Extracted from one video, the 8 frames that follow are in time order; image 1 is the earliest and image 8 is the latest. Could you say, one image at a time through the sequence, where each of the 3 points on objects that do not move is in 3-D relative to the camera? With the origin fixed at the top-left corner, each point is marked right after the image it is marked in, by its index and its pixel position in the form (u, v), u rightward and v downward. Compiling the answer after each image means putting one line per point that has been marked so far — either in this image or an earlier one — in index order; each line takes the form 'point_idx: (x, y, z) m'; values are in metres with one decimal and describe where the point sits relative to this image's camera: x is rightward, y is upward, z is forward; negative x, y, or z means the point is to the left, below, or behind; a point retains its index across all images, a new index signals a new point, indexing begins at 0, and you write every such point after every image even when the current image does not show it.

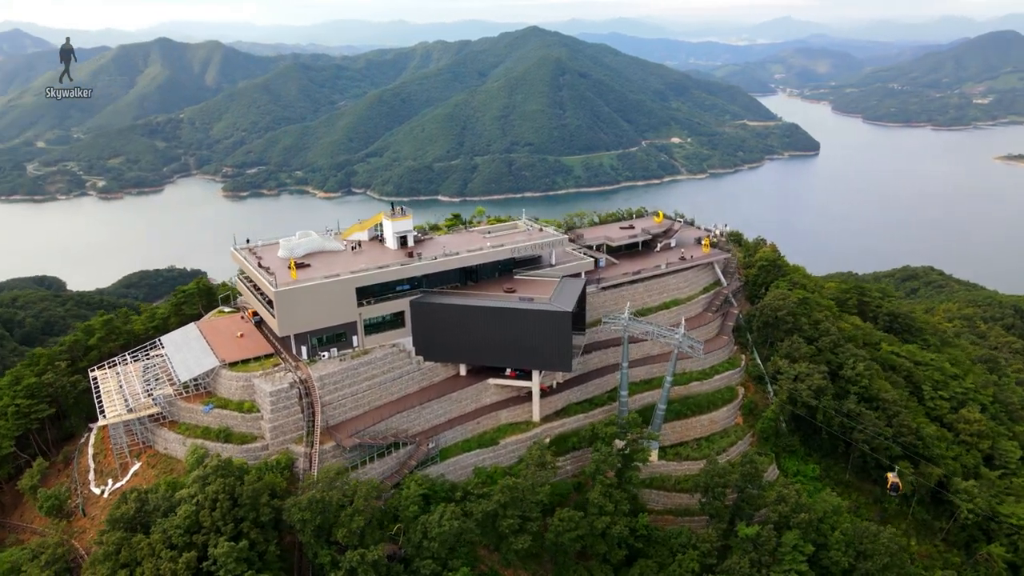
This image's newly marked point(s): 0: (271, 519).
0: (-7.1, -6.7, +17.5) m
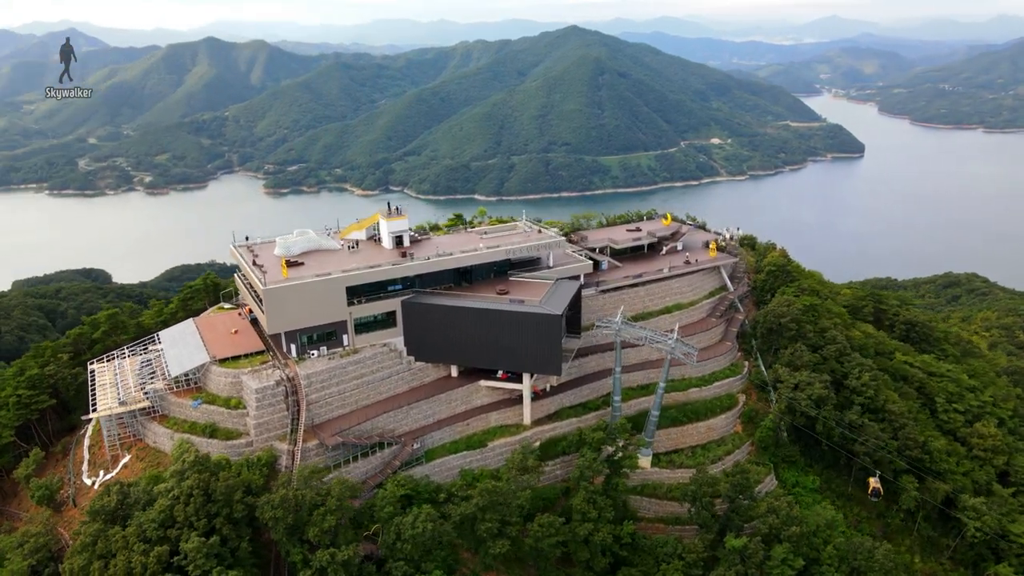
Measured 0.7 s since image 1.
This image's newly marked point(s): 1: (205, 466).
0: (-7.9, -6.7, +17.6) m
1: (-9.4, -5.4, +18.3) m
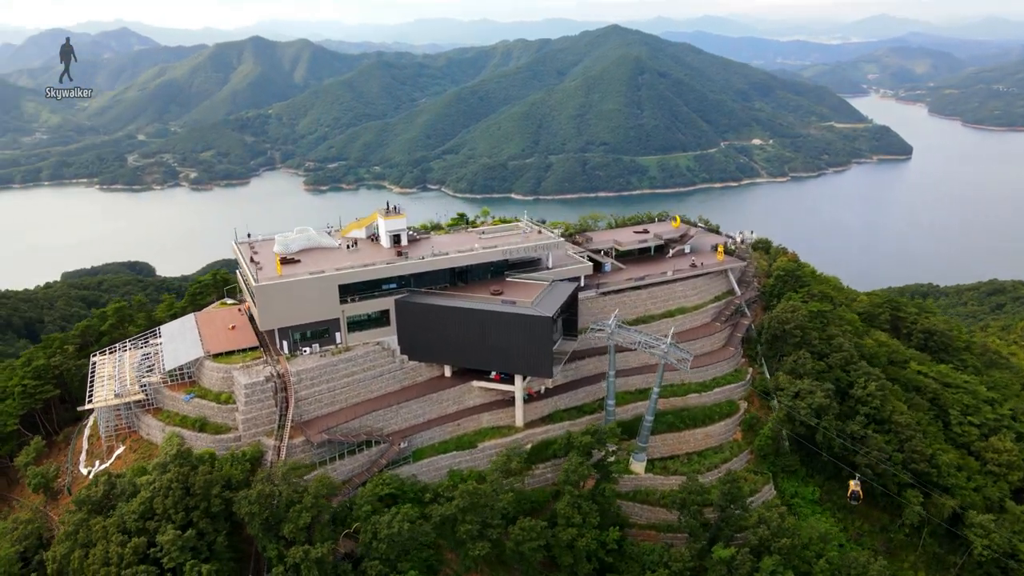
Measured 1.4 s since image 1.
0: (-8.6, -6.5, +17.8) m
1: (-10.0, -5.3, +18.5) m
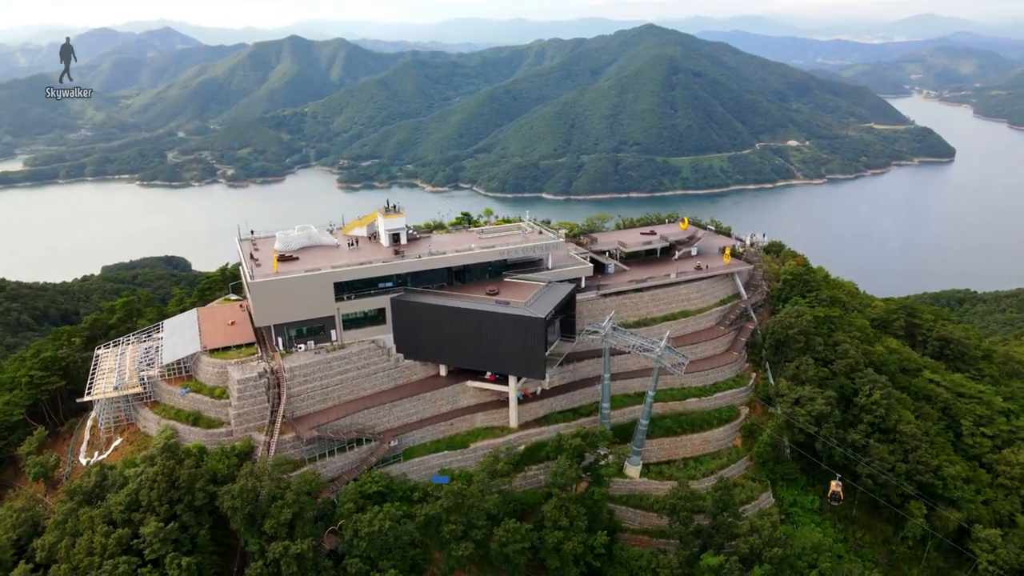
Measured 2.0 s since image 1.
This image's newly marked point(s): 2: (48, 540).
0: (-9.1, -6.4, +18.0) m
1: (-10.5, -5.1, +18.8) m
2: (-13.7, -7.5, +17.8) m
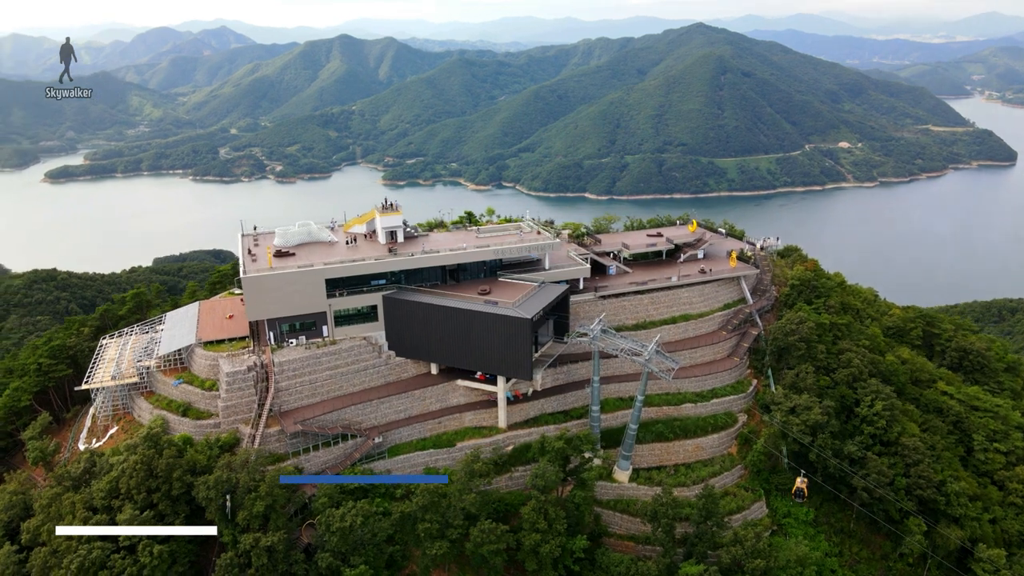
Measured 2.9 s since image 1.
0: (-10.0, -6.3, +18.3) m
1: (-11.3, -4.9, +19.2) m
2: (-14.6, -7.2, +18.3) m
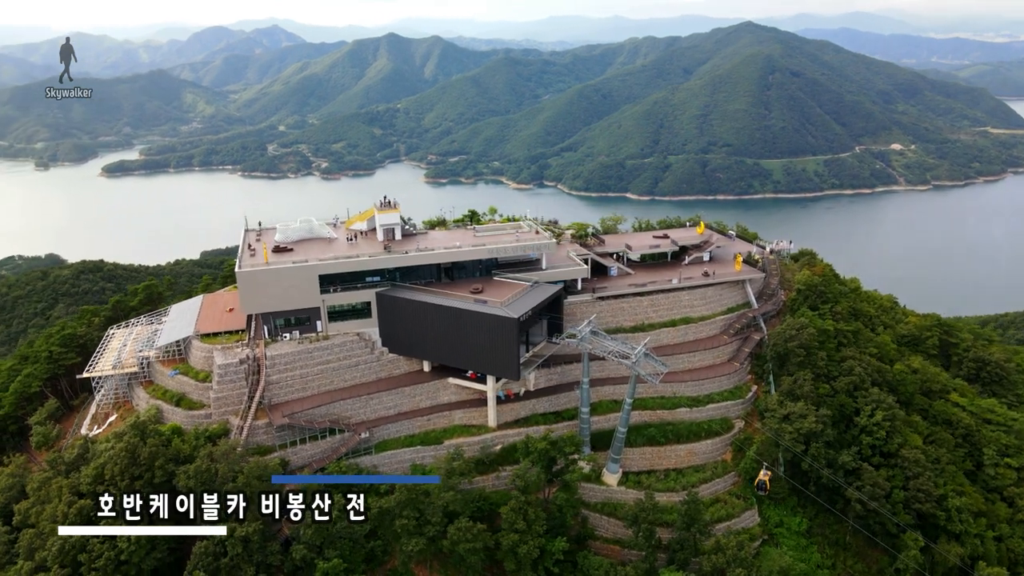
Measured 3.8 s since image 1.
0: (-10.8, -6.0, +18.8) m
1: (-12.1, -4.7, +19.8) m
2: (-15.4, -6.9, +19.0) m
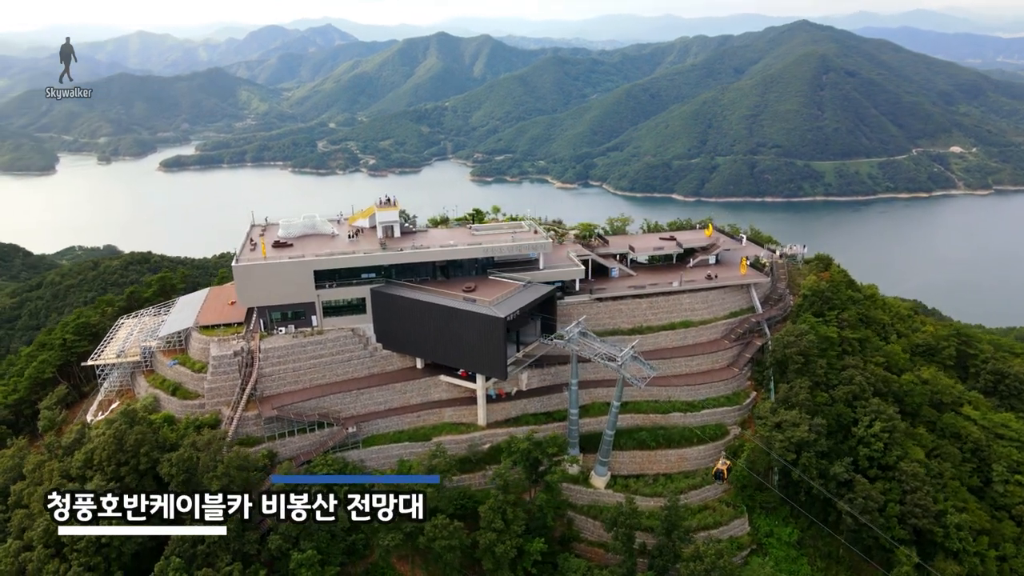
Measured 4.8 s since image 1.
0: (-11.6, -5.8, +19.4) m
1: (-12.8, -4.4, +20.4) m
2: (-16.2, -6.6, +19.9) m
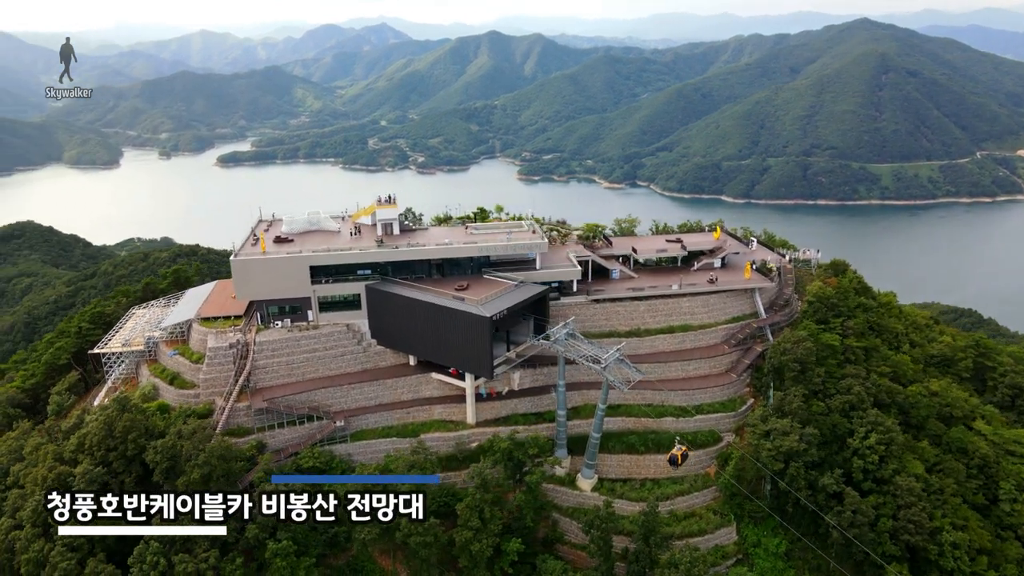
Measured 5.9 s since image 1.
0: (-12.4, -5.6, +20.1) m
1: (-13.5, -4.2, +21.2) m
2: (-17.0, -6.2, +20.8) m
